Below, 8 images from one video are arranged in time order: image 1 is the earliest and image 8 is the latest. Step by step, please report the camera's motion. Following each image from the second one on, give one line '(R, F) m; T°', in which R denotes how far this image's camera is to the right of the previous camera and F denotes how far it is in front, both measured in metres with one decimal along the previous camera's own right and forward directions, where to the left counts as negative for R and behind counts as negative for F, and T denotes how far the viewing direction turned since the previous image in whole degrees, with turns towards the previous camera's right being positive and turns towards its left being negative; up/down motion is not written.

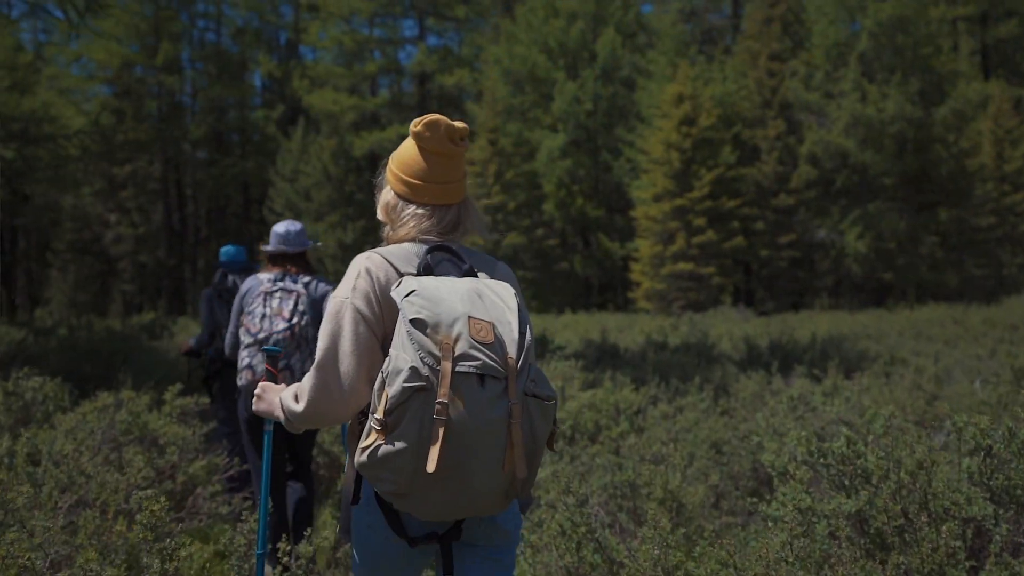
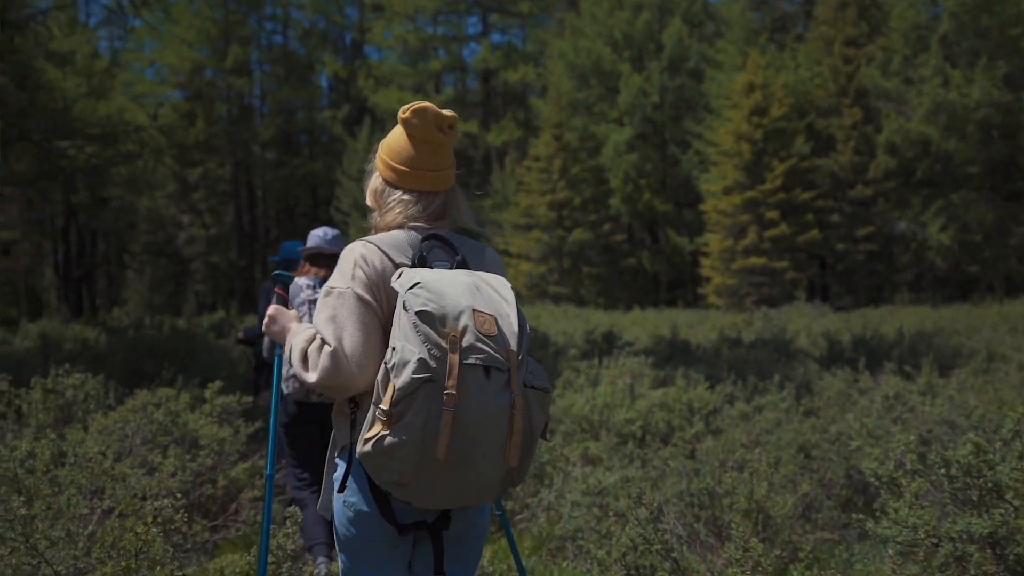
(0.0, +0.3) m; -4°
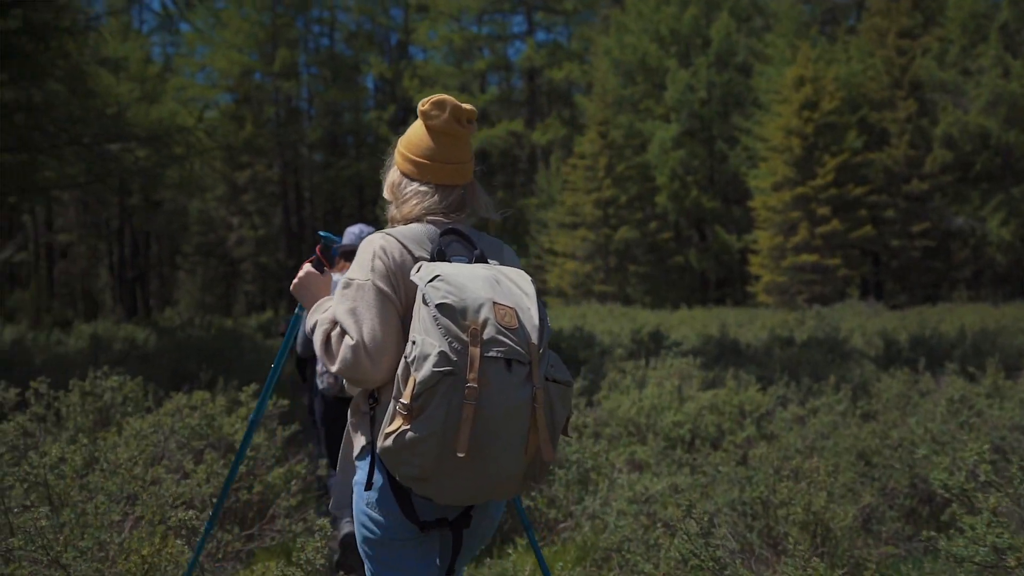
(0.0, +0.1) m; -3°
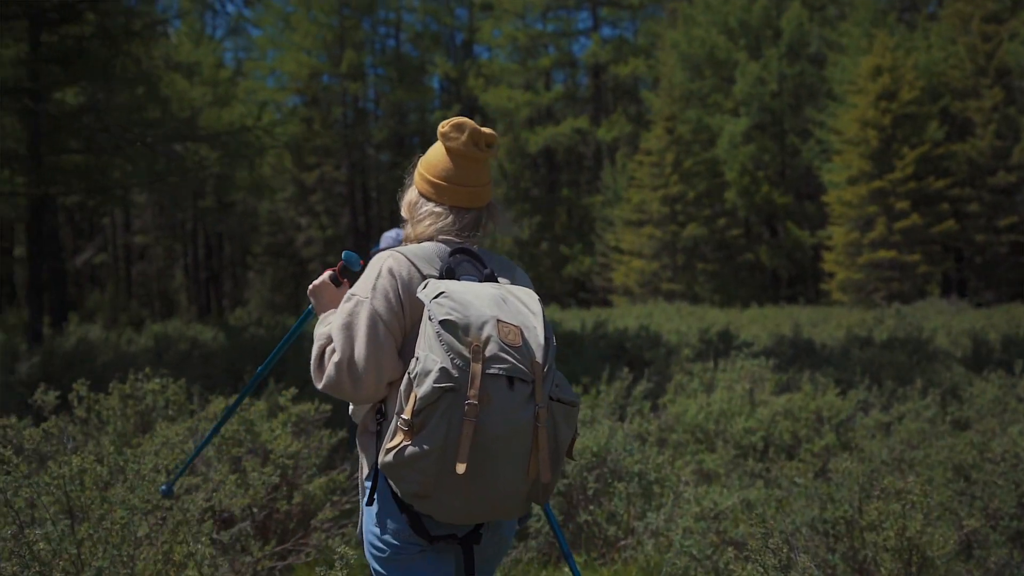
(0.0, +0.3) m; -4°
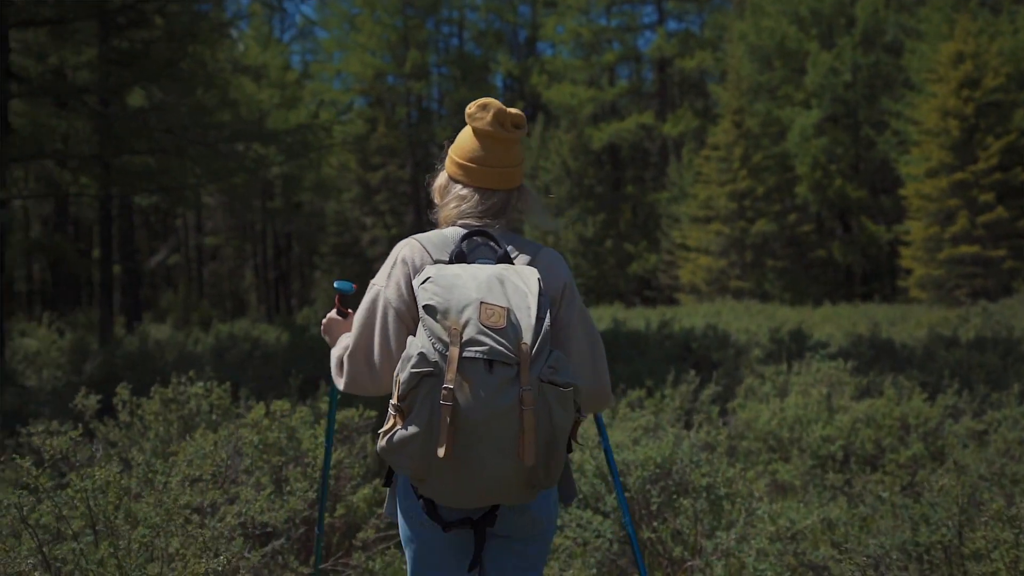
(0.0, +0.2) m; -4°
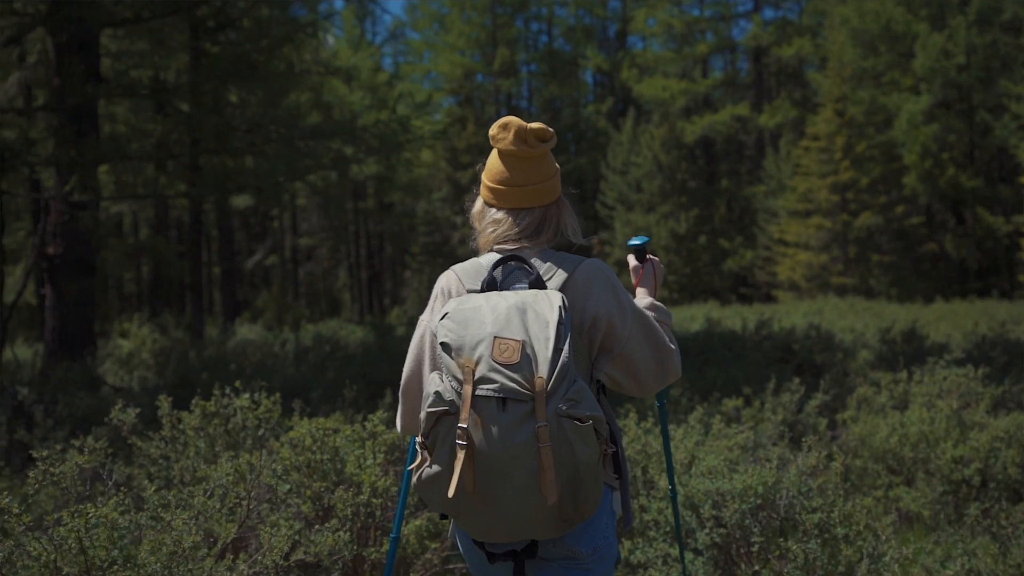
(+0.1, +0.4) m; -6°
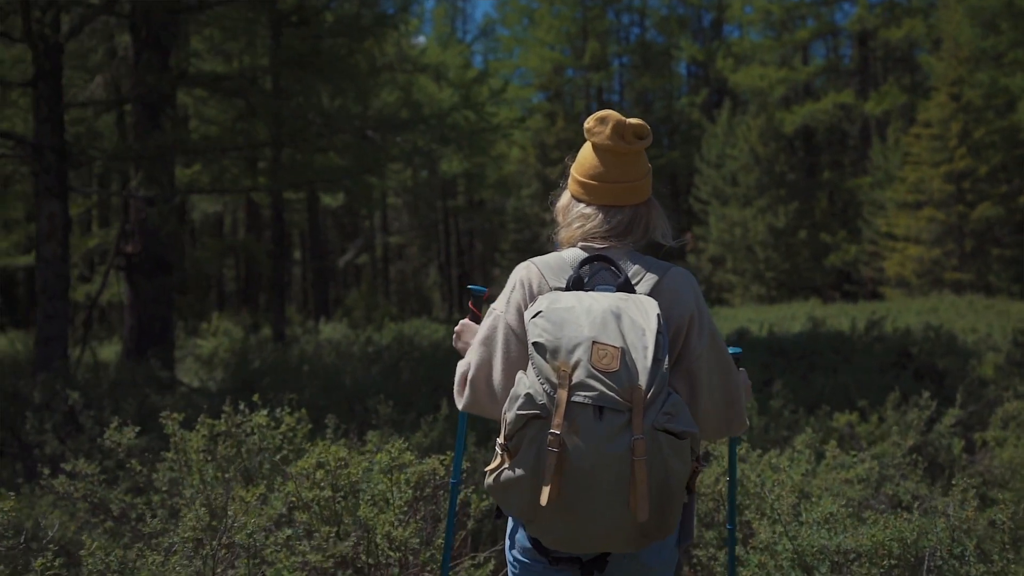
(+0.1, +0.6) m; -6°
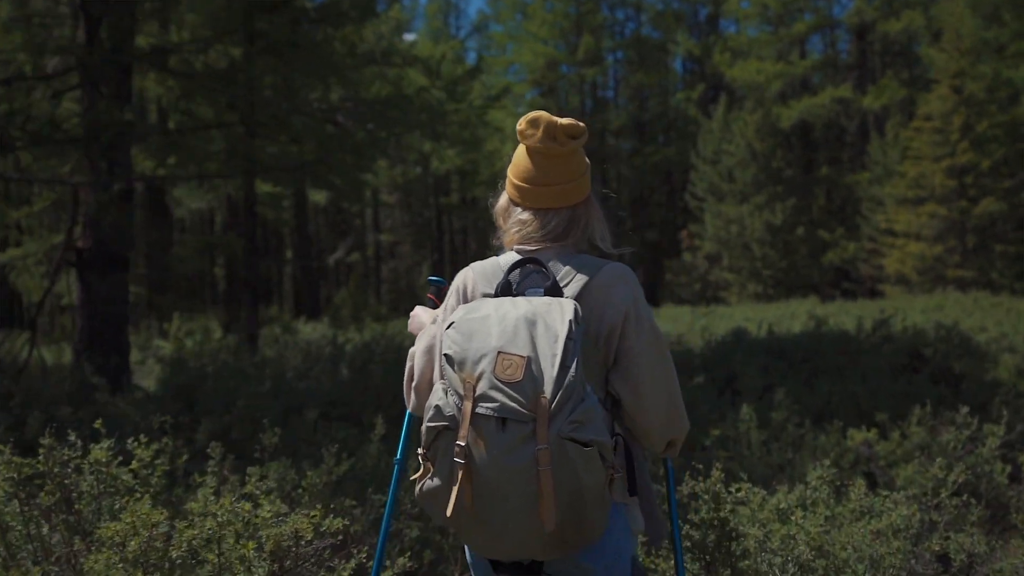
(+0.2, +0.7) m; 0°
